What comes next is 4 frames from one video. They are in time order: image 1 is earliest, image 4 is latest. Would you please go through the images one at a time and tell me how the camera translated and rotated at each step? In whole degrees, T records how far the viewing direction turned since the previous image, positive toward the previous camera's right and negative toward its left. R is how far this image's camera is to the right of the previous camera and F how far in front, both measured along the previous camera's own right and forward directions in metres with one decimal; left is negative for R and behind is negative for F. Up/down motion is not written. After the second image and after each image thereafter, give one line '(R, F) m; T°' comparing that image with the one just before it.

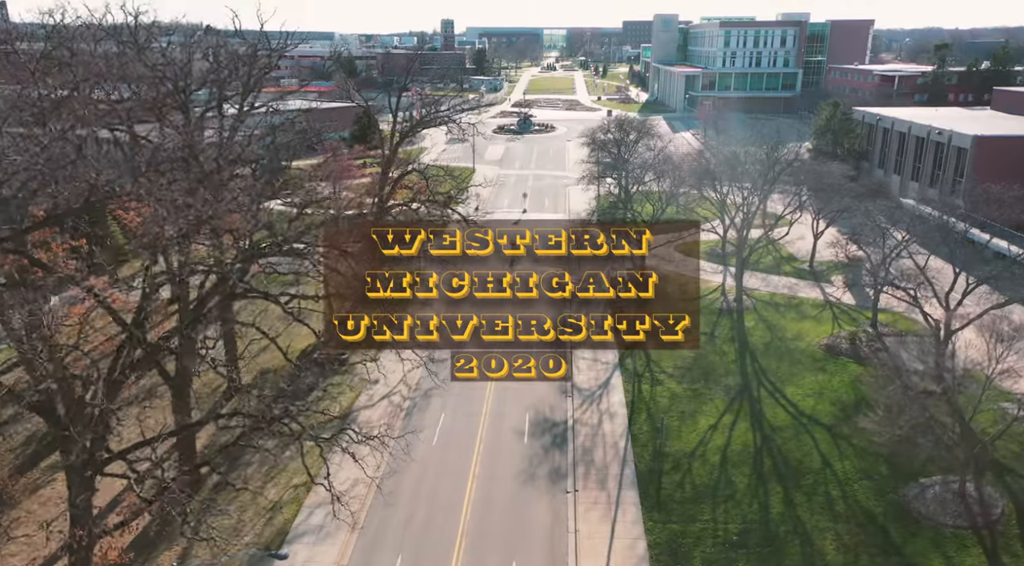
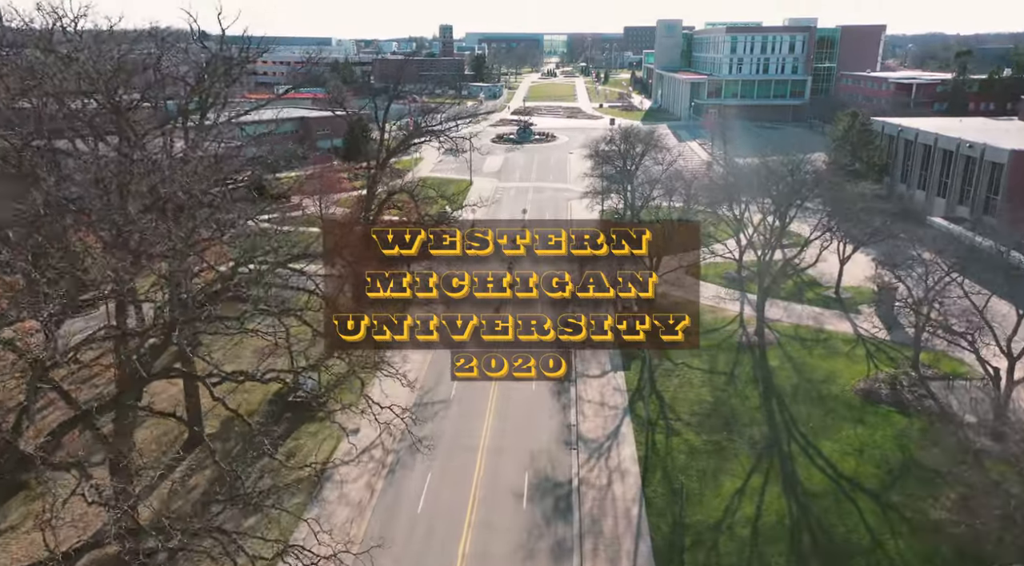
(+0.1, +2.6) m; 0°
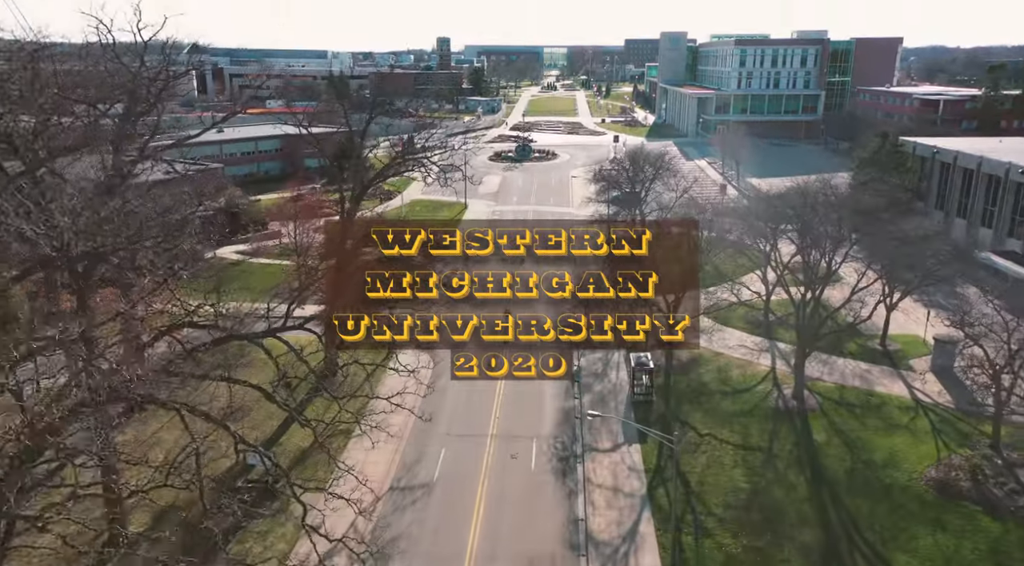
(+0.1, +3.8) m; 0°
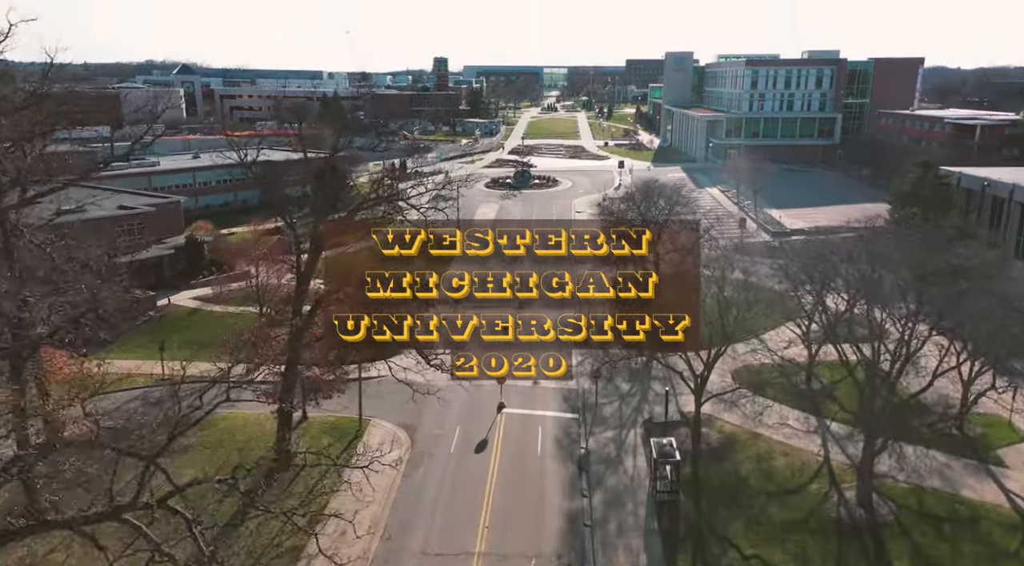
(+0.2, +4.4) m; 0°
